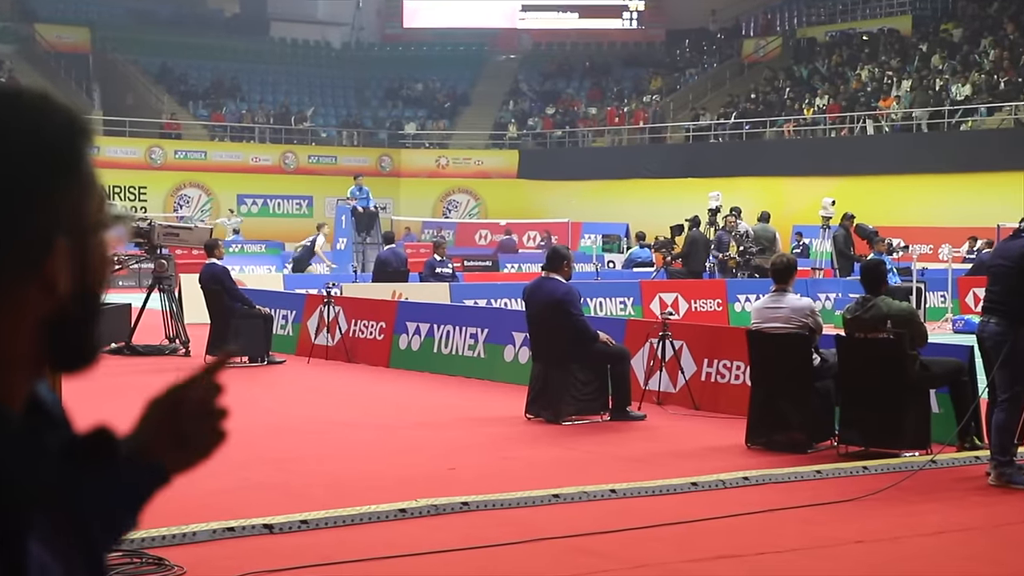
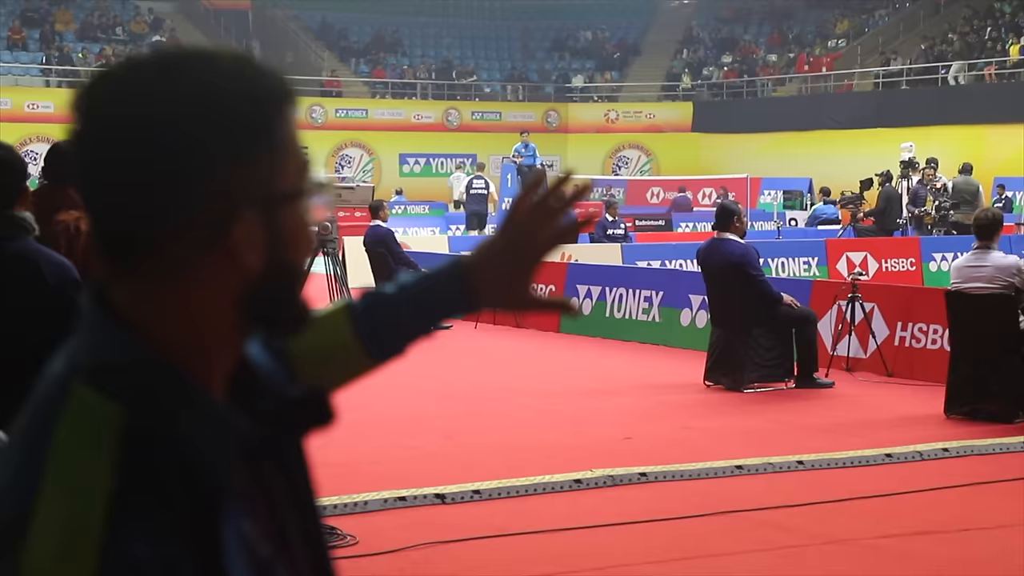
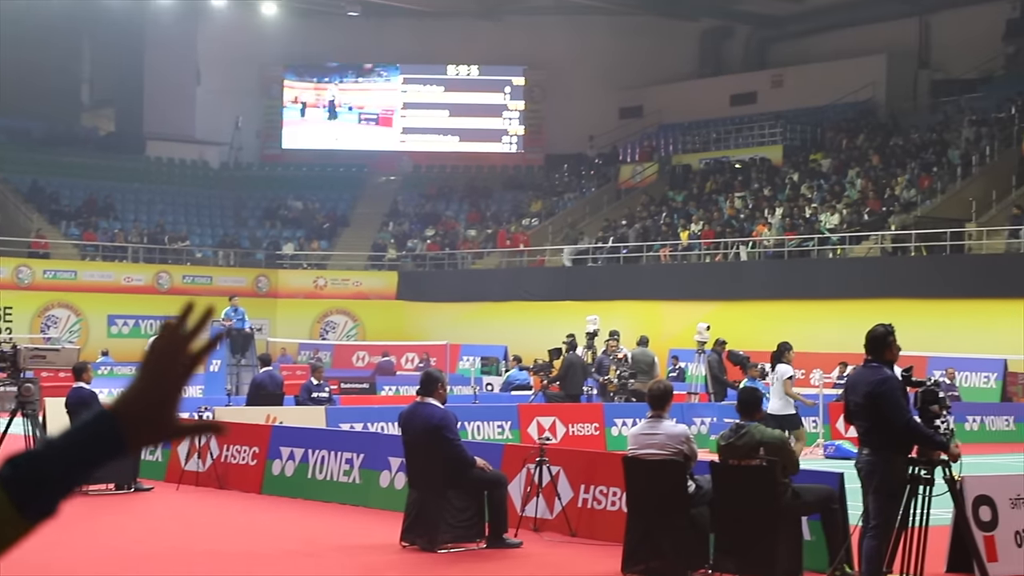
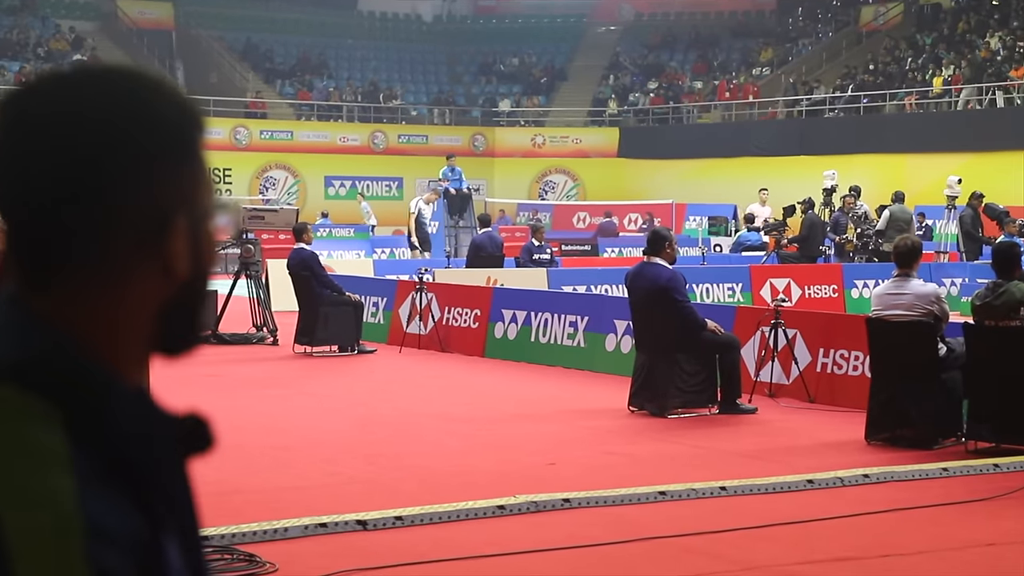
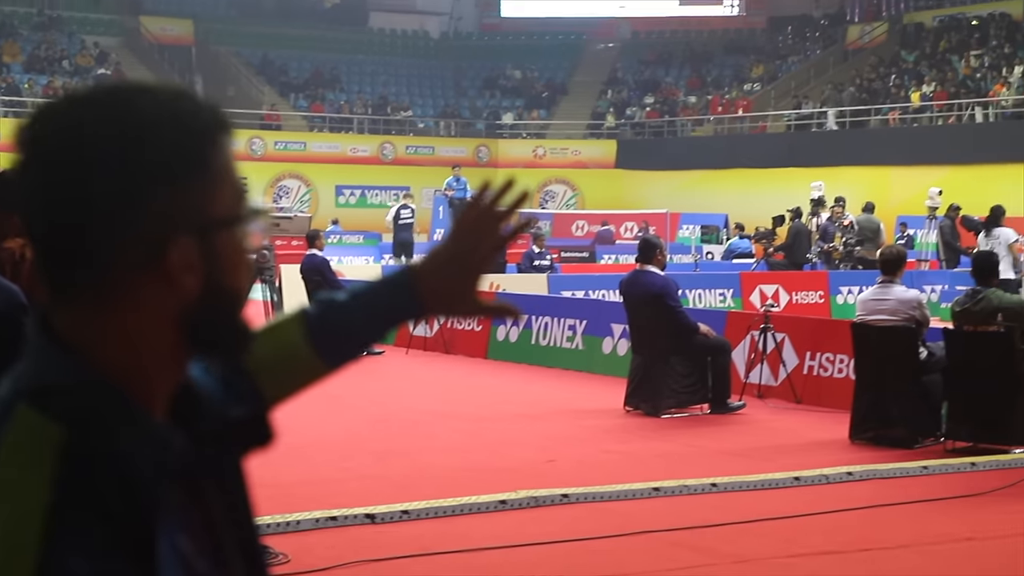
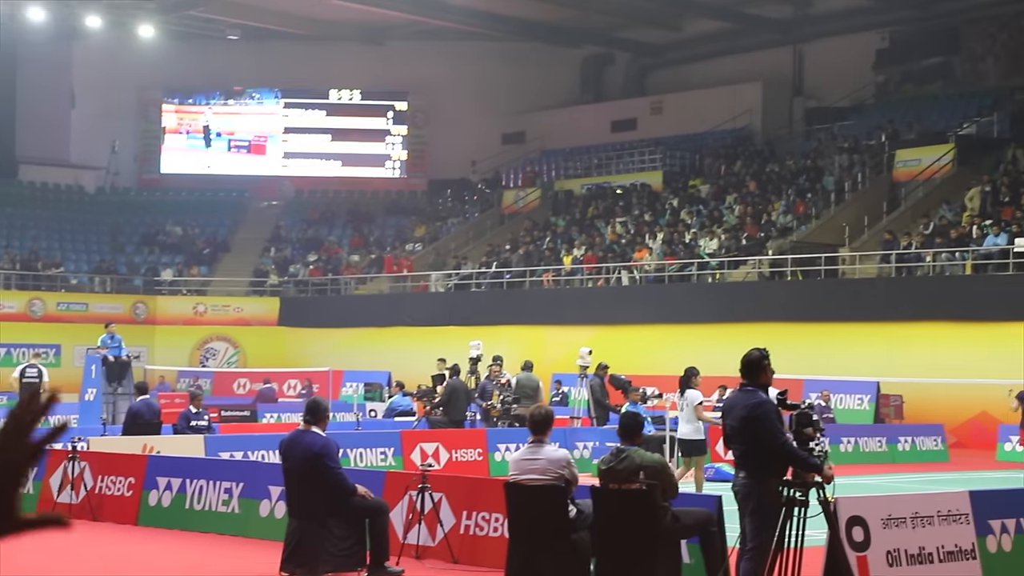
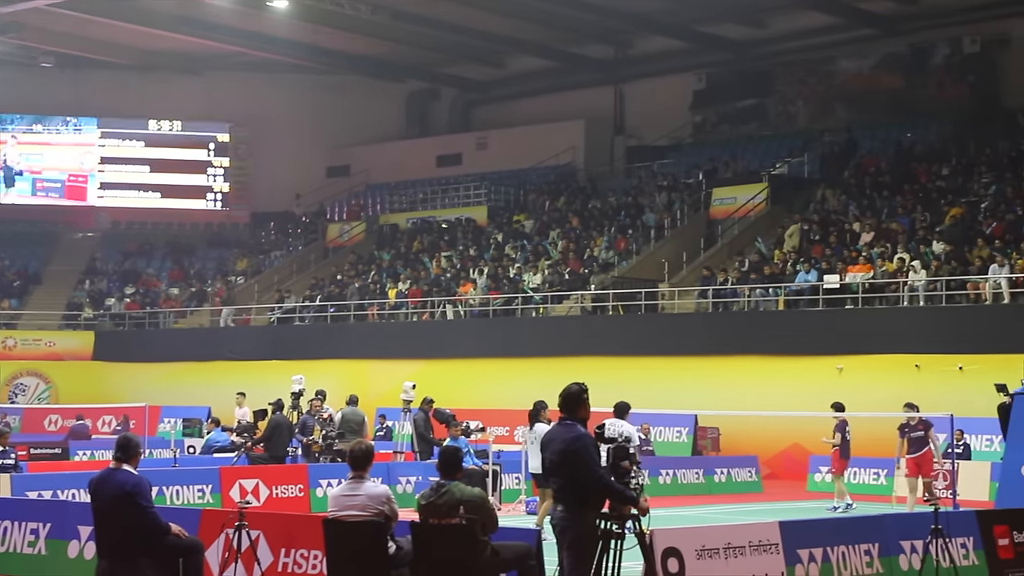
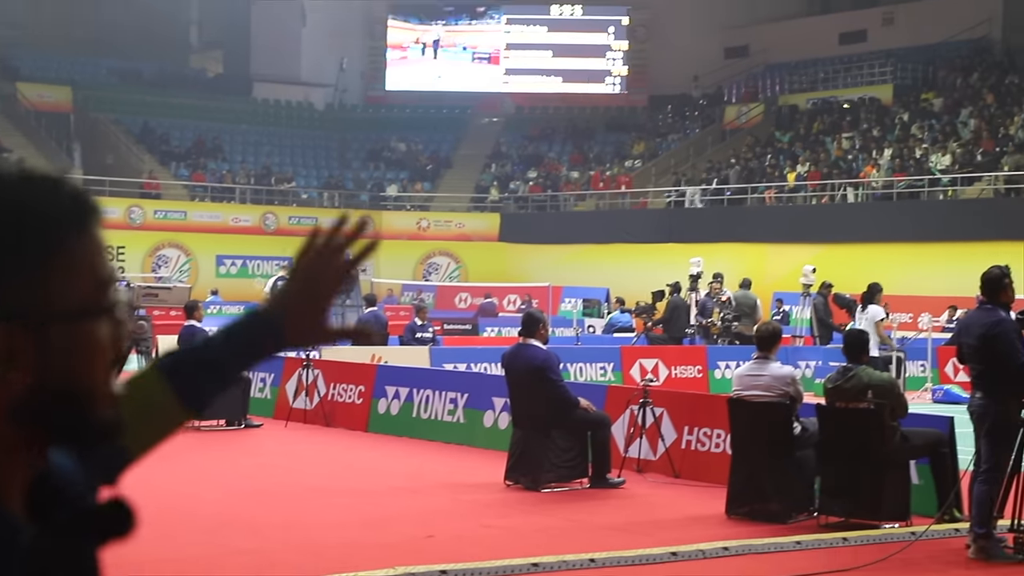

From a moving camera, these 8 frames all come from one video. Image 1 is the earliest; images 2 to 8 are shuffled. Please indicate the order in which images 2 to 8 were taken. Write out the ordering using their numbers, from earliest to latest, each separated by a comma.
4, 2, 5, 8, 3, 6, 7
